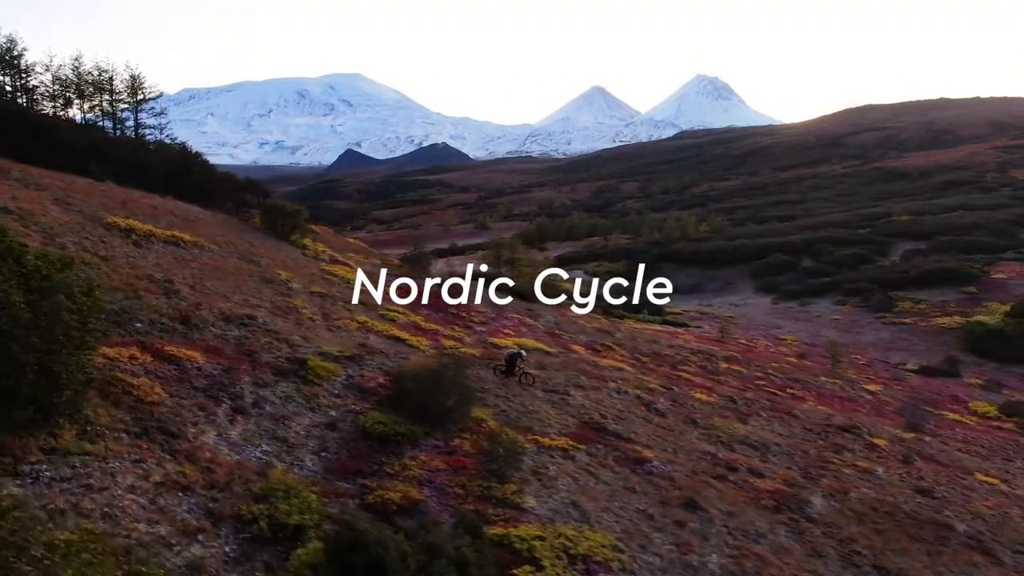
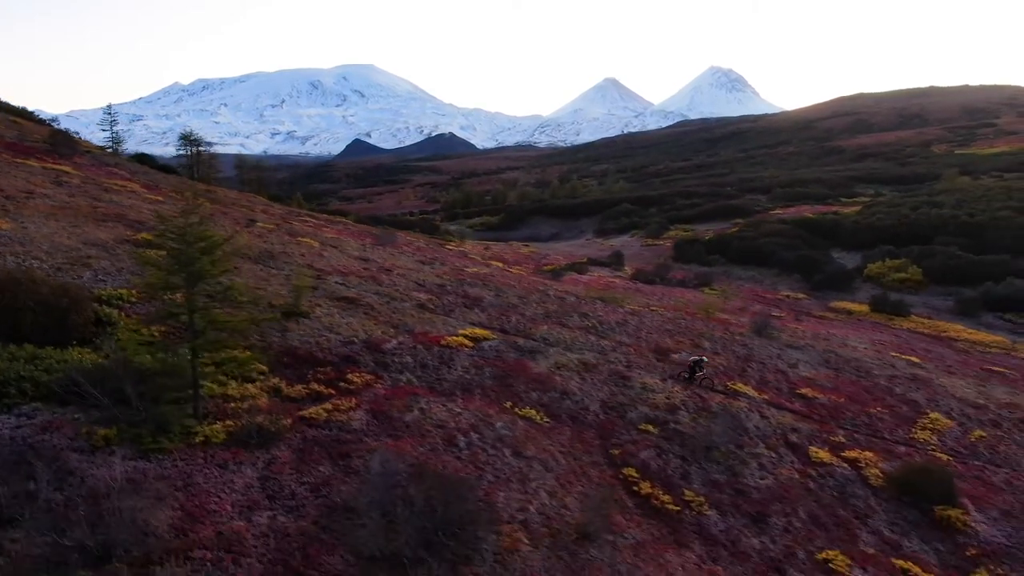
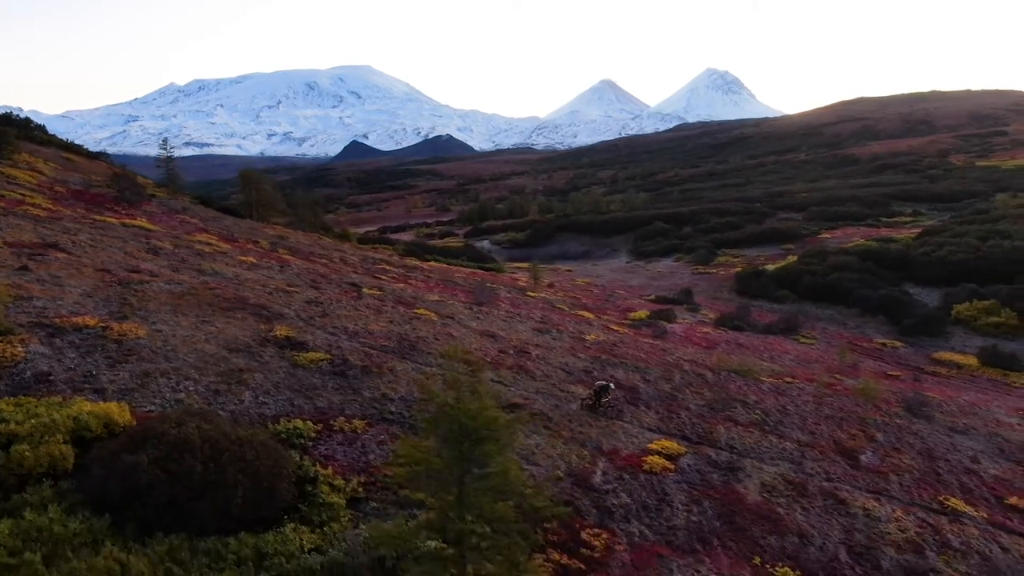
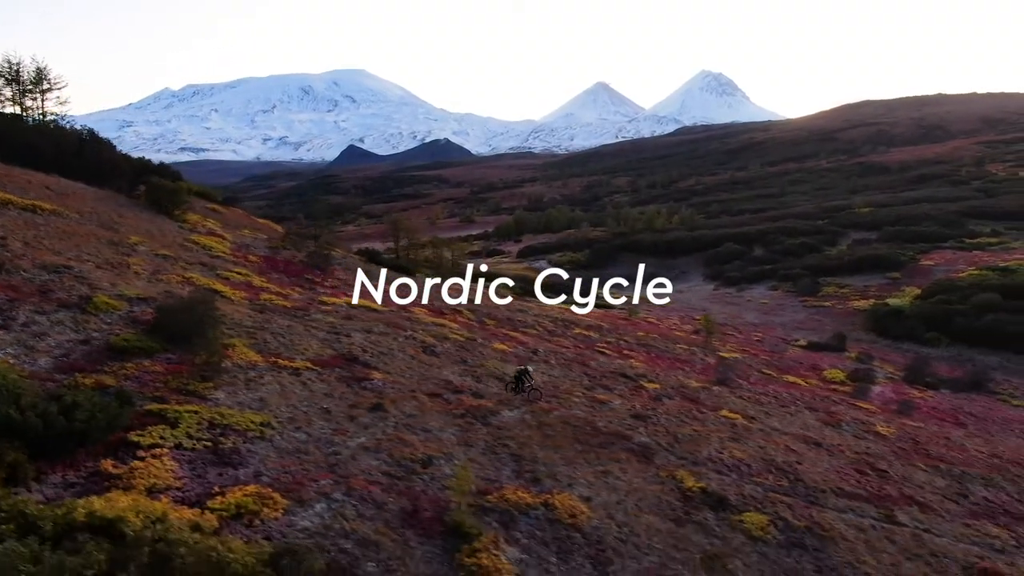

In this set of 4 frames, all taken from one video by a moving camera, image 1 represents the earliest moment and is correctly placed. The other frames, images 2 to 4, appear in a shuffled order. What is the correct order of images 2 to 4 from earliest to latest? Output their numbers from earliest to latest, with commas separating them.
4, 3, 2
